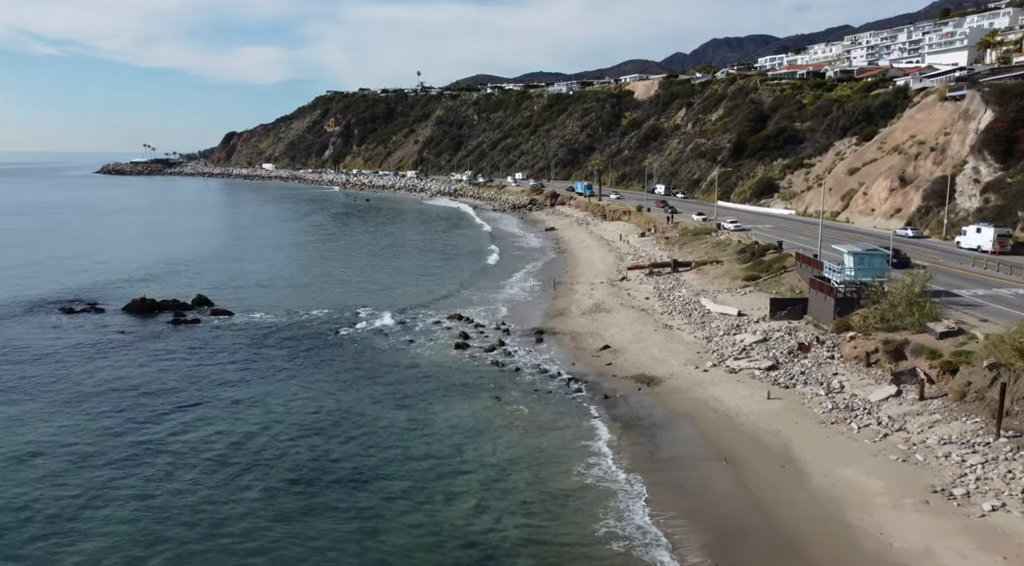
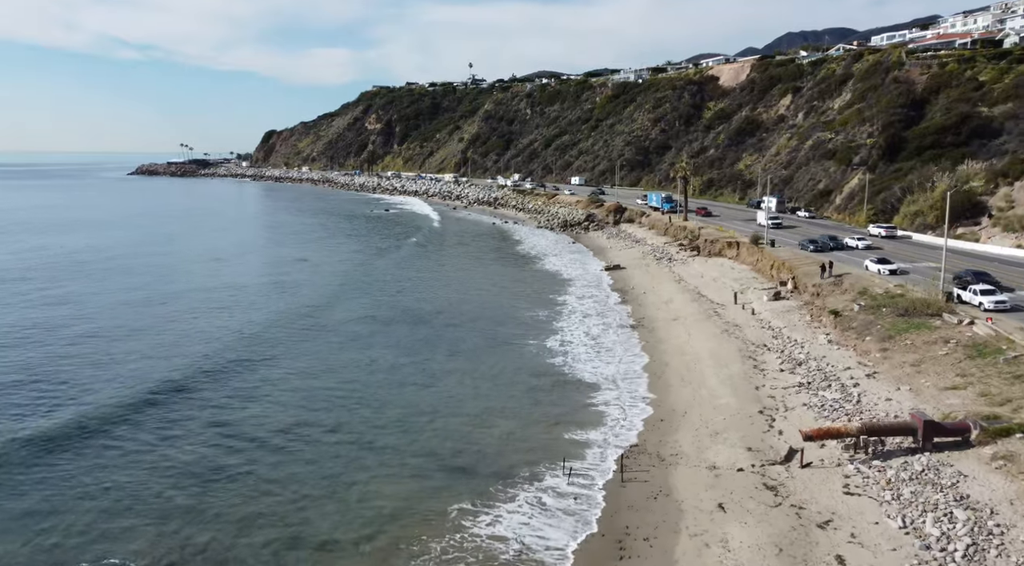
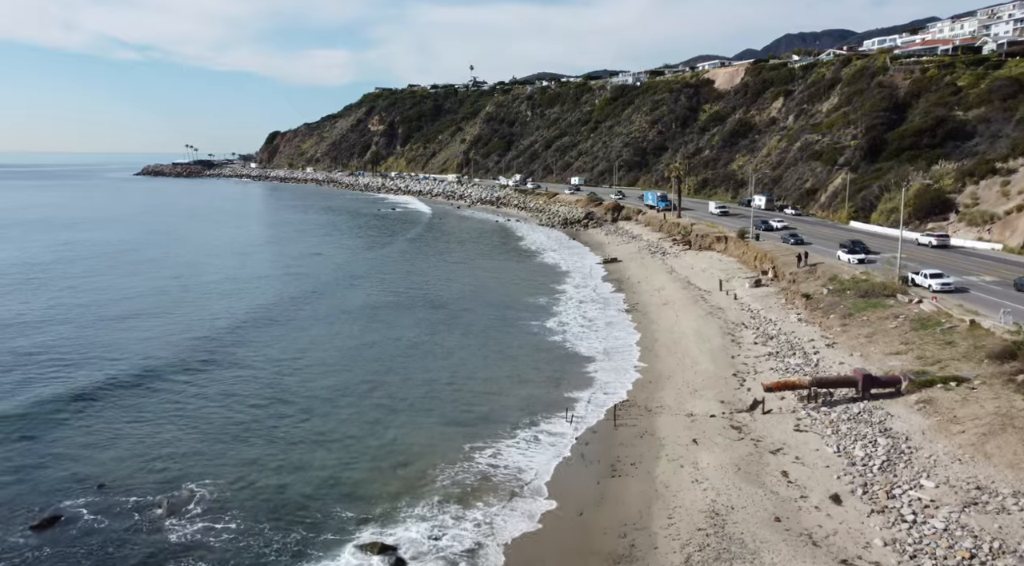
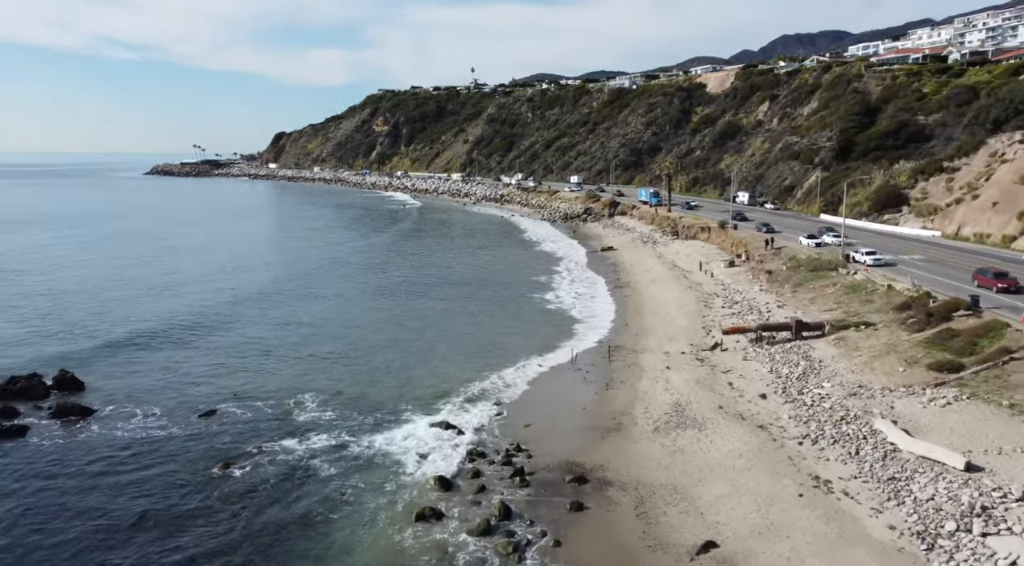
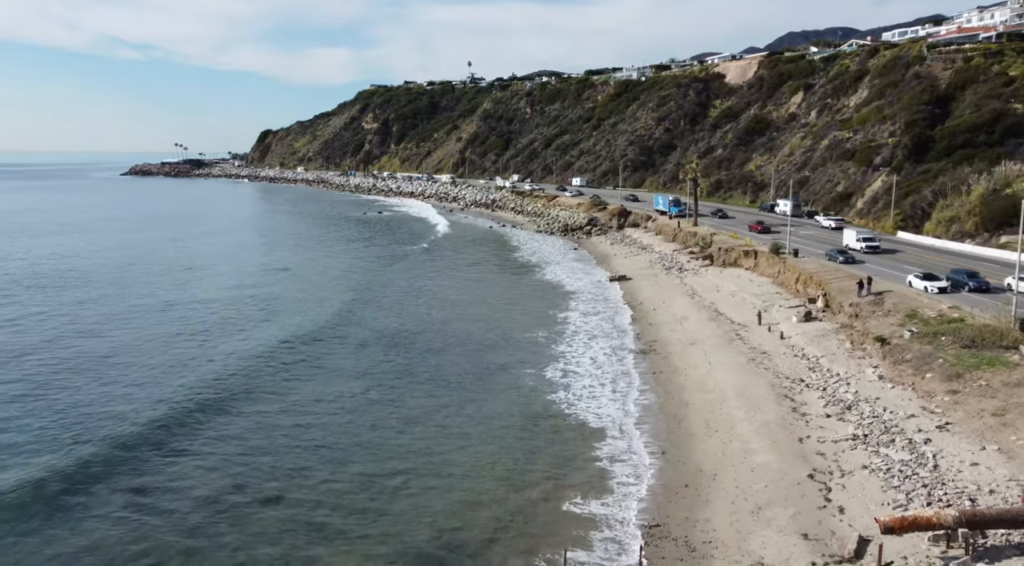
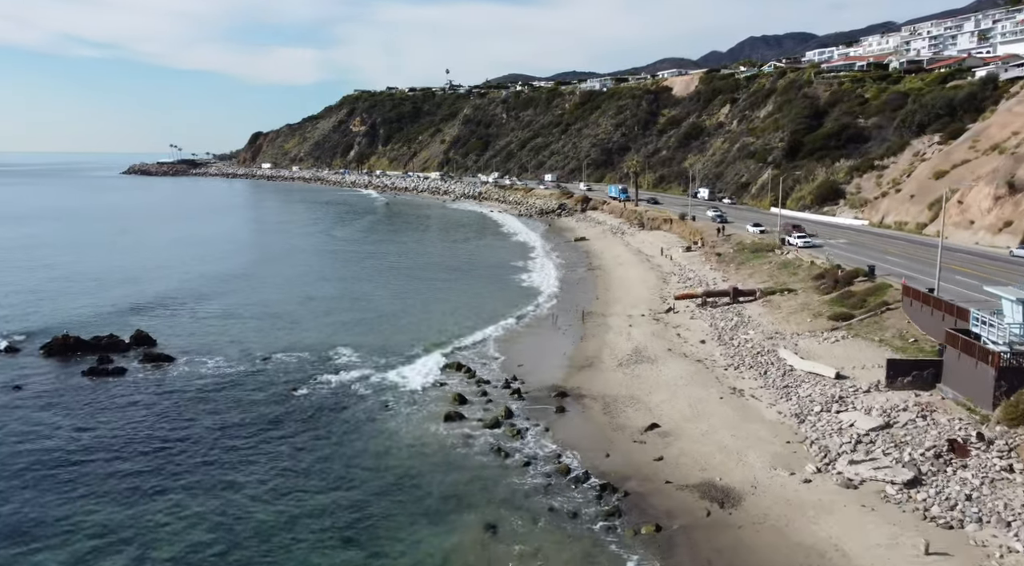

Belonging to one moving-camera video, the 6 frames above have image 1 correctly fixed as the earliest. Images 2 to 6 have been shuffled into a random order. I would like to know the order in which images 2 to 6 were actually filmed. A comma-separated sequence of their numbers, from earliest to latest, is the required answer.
6, 4, 3, 2, 5
